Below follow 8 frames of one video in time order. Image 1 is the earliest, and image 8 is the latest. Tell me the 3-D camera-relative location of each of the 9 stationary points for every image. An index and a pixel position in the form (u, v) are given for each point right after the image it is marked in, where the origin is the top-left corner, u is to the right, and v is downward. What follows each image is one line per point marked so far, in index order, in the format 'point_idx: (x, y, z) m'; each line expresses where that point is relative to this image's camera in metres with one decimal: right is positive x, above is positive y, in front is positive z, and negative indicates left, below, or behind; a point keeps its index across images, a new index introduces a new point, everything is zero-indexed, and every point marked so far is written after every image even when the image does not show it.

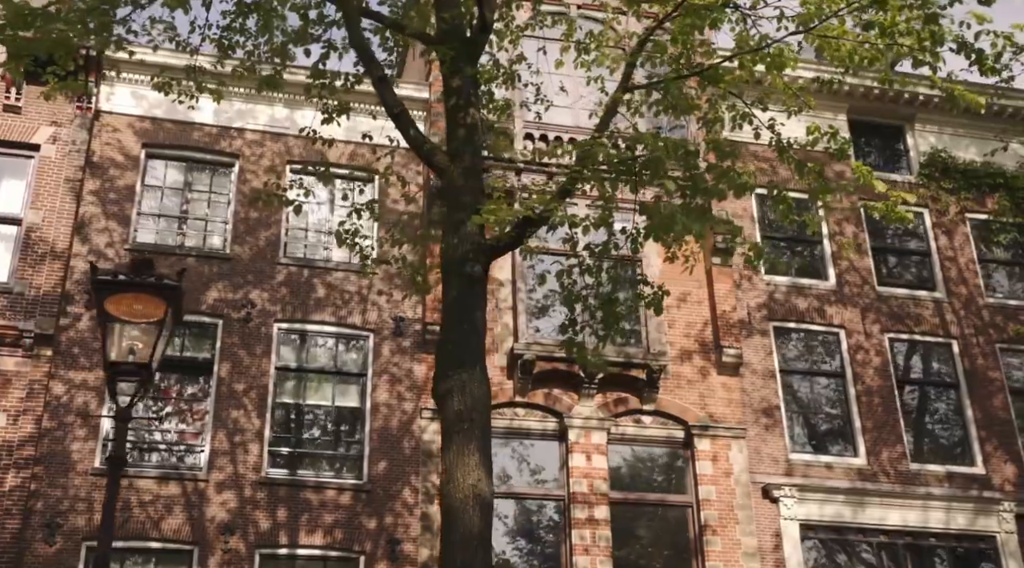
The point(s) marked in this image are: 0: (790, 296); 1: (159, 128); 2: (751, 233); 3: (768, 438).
0: (+4.7, -0.2, +17.4) m
1: (-5.4, +2.4, +15.9) m
2: (+4.1, +0.9, +17.9) m
3: (+3.9, -2.4, +16.0) m
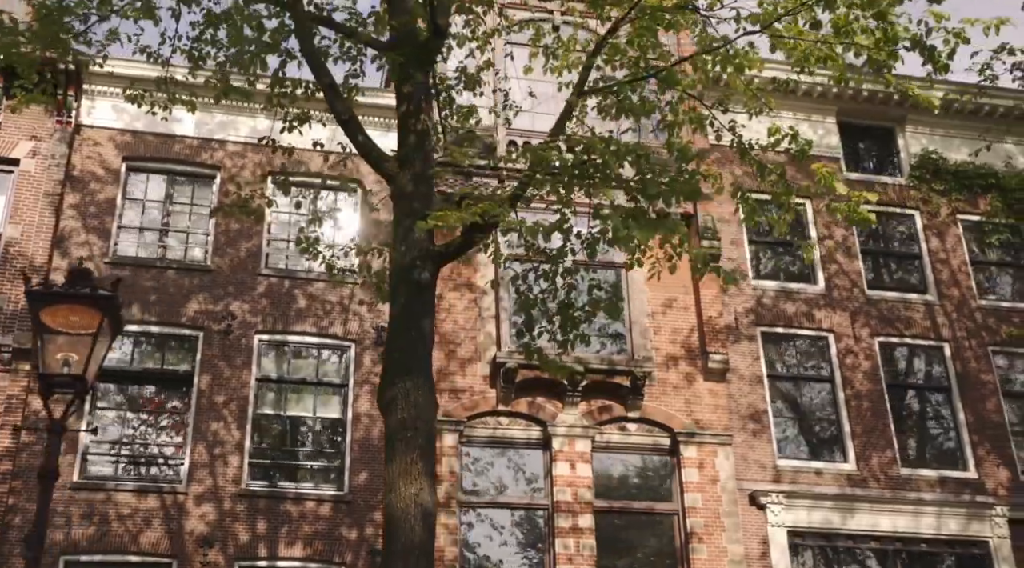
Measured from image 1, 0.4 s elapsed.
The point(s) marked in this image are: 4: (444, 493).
0: (+4.4, -0.3, +17.3) m
1: (-5.7, +2.2, +15.9) m
2: (+3.9, +0.8, +17.7) m
3: (+3.7, -2.5, +15.8) m
4: (-0.9, -2.9, +14.4) m
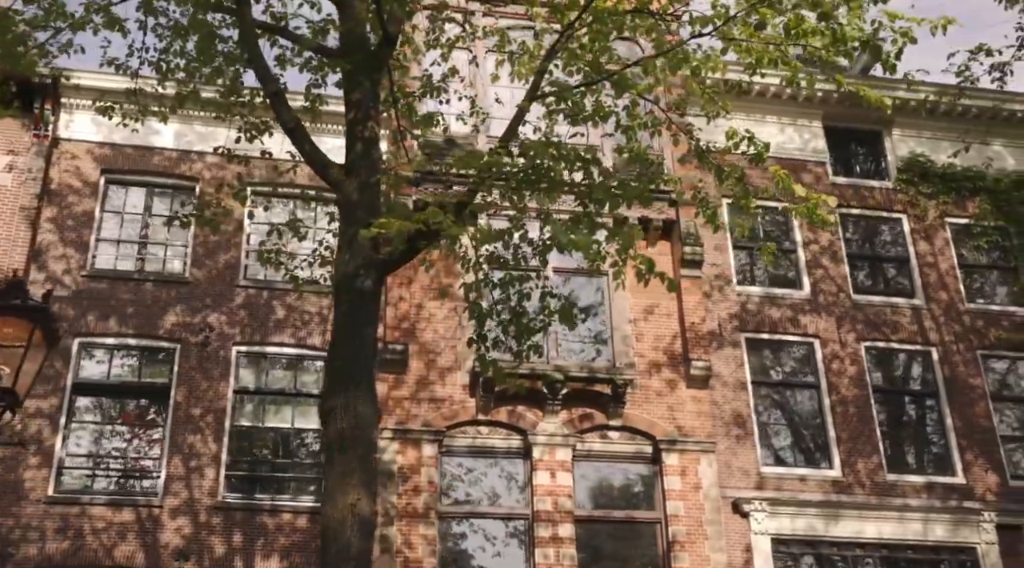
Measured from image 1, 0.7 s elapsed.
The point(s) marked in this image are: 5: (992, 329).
0: (+4.2, -0.4, +17.1) m
1: (-6.1, +2.0, +15.9) m
2: (+3.6, +0.7, +17.6) m
3: (+3.4, -2.5, +15.7) m
4: (-1.2, -3.0, +14.3) m
5: (+8.3, -0.8, +17.8) m
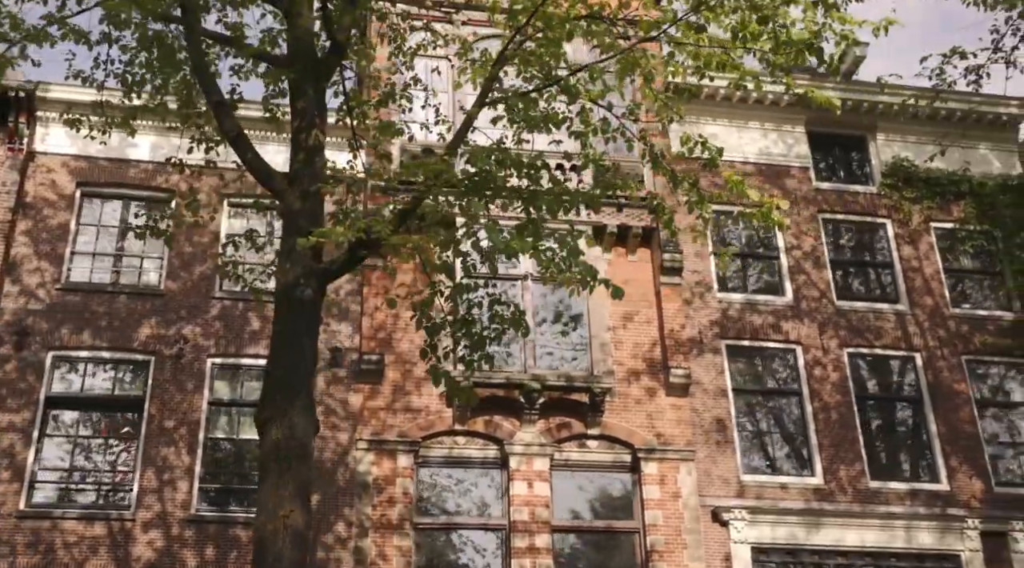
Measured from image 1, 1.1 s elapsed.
0: (+3.8, -0.5, +17.0) m
1: (-6.4, +1.8, +15.9) m
2: (+3.2, +0.6, +17.5) m
3: (+3.1, -2.6, +15.6) m
4: (-1.6, -3.2, +14.2) m
5: (+8.0, -0.9, +17.7) m
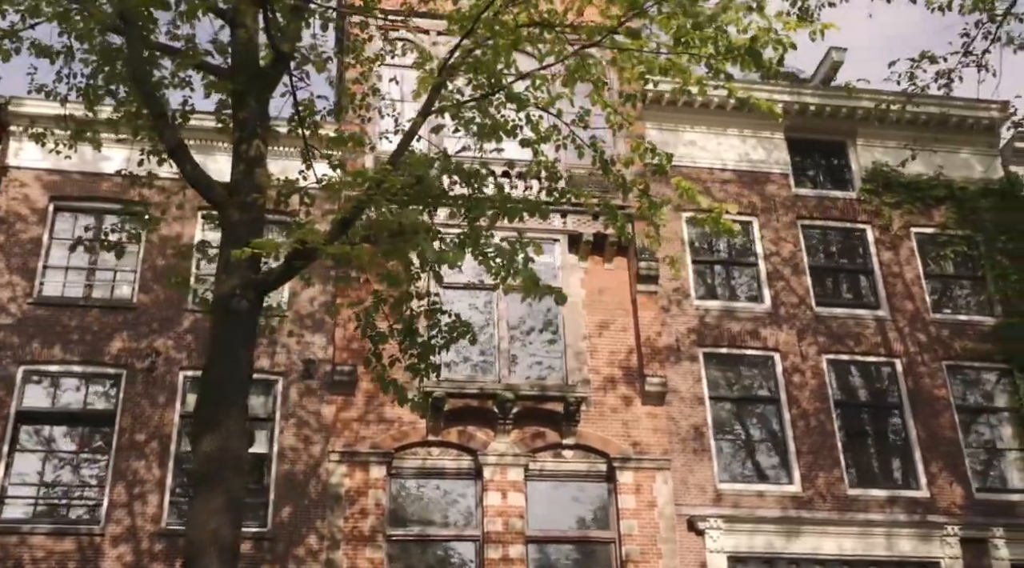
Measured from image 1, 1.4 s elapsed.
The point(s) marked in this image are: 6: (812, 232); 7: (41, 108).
0: (+3.4, -0.6, +16.9) m
1: (-6.8, +1.6, +15.9) m
2: (+2.9, +0.5, +17.5) m
3: (+2.7, -2.7, +15.5) m
4: (-1.9, -3.3, +14.2) m
5: (+7.6, -0.9, +17.6) m
6: (+5.3, +0.9, +18.3) m
7: (-7.3, +2.8, +16.2) m
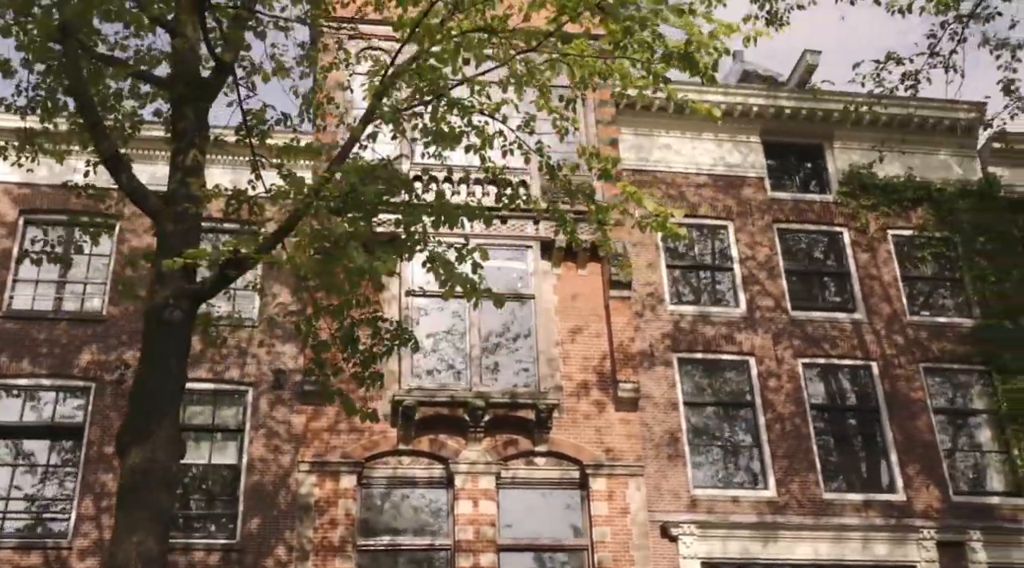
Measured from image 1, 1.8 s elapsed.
0: (+3.0, -0.7, +16.9) m
1: (-7.3, +1.4, +15.9) m
2: (+2.4, +0.4, +17.4) m
3: (+2.3, -2.8, +15.4) m
4: (-2.3, -3.4, +14.1) m
5: (+7.2, -1.0, +17.5) m
6: (+4.9, +0.9, +18.3) m
7: (-7.8, +2.6, +16.2) m
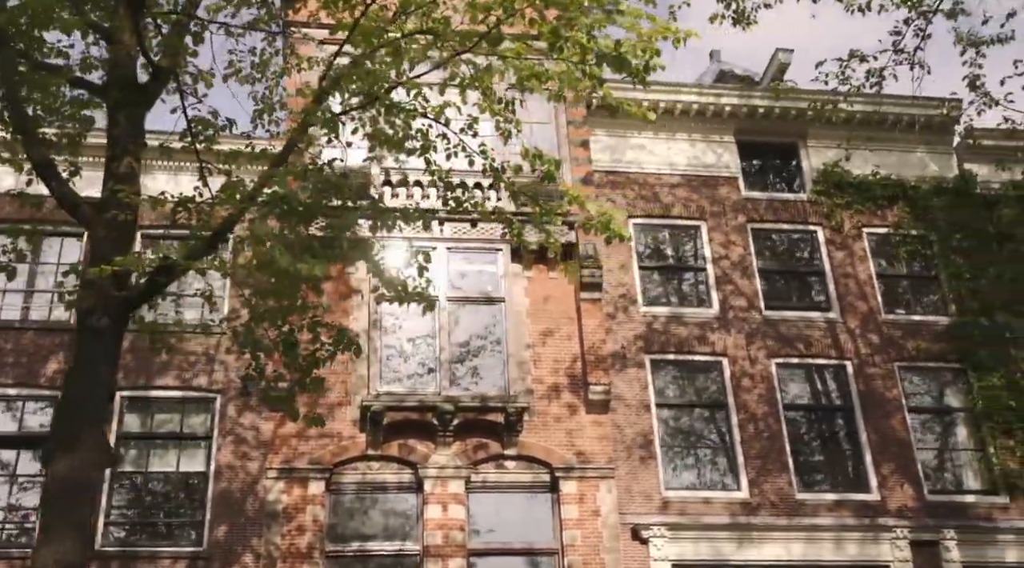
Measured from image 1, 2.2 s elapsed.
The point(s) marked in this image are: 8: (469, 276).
0: (+2.5, -0.7, +16.8) m
1: (-7.8, +1.3, +15.9) m
2: (+1.9, +0.4, +17.3) m
3: (+1.9, -2.8, +15.3) m
4: (-2.8, -3.5, +14.0) m
5: (+6.7, -0.9, +17.4) m
6: (+4.4, +0.9, +18.2) m
7: (-8.3, +2.4, +16.2) m
8: (-0.7, +0.1, +16.5) m
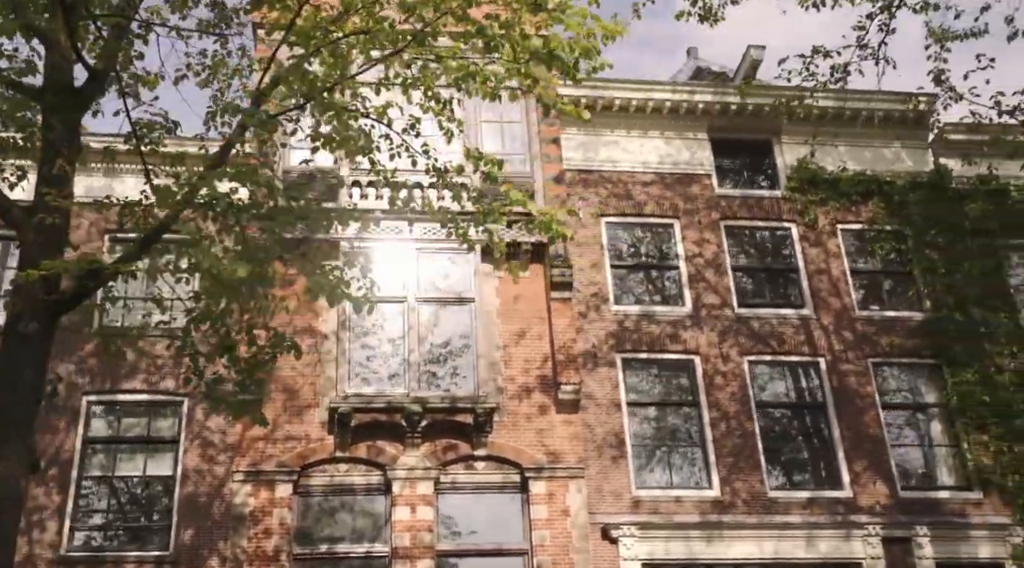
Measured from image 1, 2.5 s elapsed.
0: (+2.1, -0.6, +16.8) m
1: (-8.3, +1.2, +15.8) m
2: (+1.5, +0.4, +17.3) m
3: (+1.4, -2.8, +15.3) m
4: (-3.2, -3.5, +14.0) m
5: (+6.3, -0.9, +17.4) m
6: (+3.9, +0.9, +18.1) m
7: (-8.8, +2.3, +16.1) m
8: (-1.2, +0.1, +16.5) m
